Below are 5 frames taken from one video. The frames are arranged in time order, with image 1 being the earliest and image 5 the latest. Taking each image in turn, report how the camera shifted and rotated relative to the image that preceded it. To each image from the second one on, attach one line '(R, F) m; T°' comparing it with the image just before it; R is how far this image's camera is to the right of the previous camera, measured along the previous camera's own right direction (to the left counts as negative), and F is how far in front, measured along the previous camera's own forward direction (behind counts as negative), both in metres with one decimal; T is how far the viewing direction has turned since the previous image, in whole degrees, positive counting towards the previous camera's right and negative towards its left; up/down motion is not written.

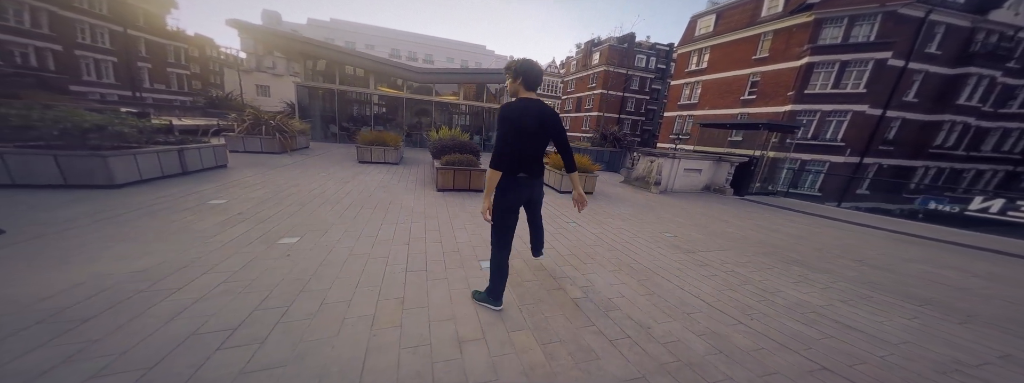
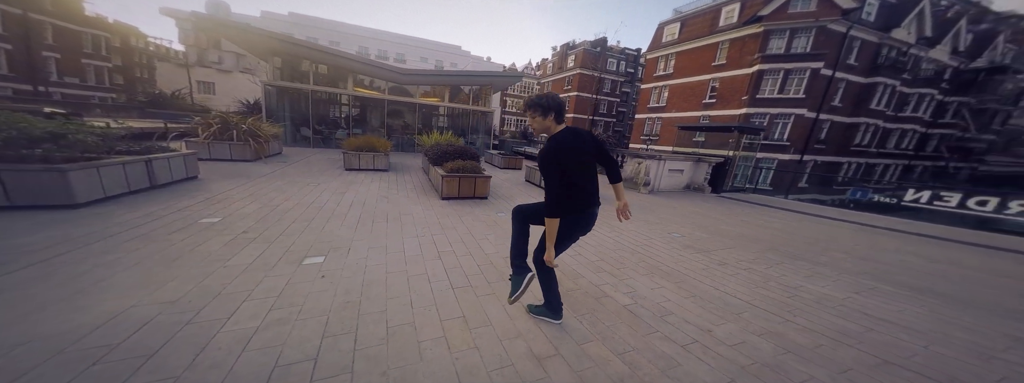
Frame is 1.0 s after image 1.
(-0.7, 0.0) m; +5°
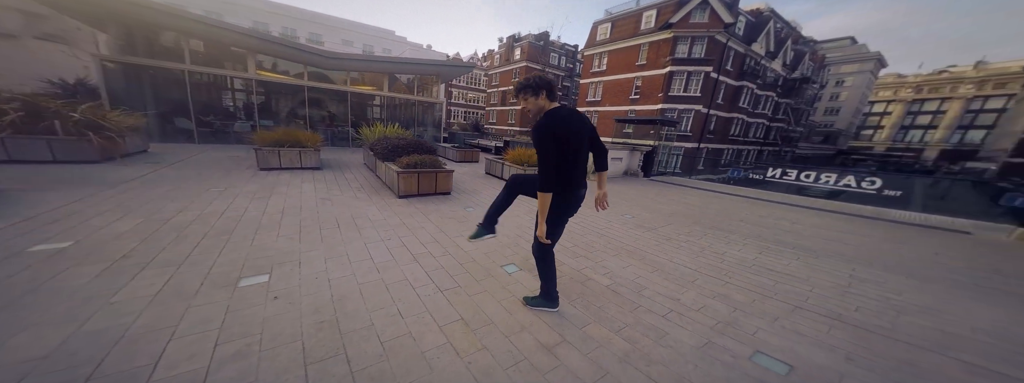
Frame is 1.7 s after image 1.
(-0.4, +0.1) m; +13°
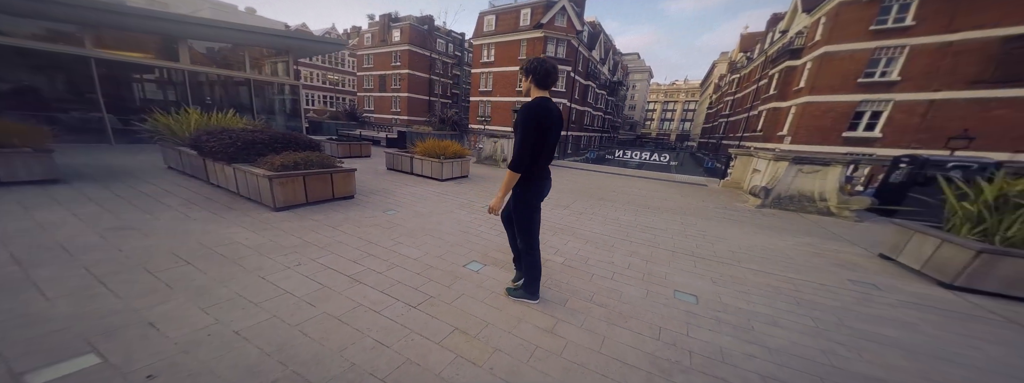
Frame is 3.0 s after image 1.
(-0.7, +0.2) m; +25°
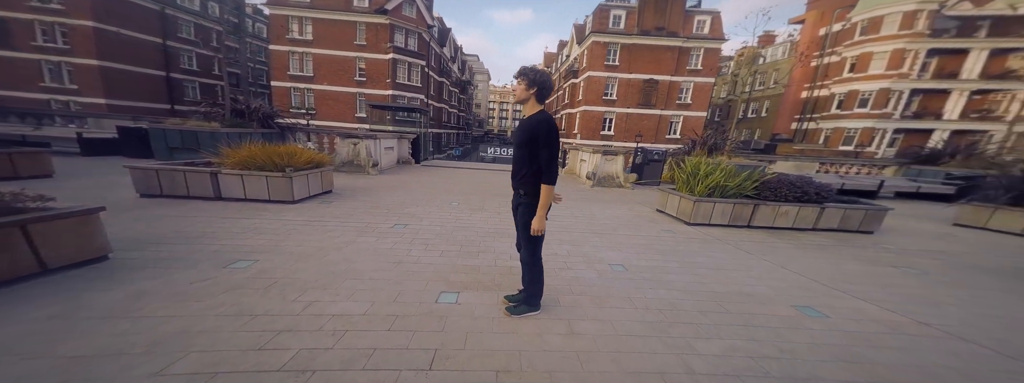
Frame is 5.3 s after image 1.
(-1.0, +0.4) m; +31°
